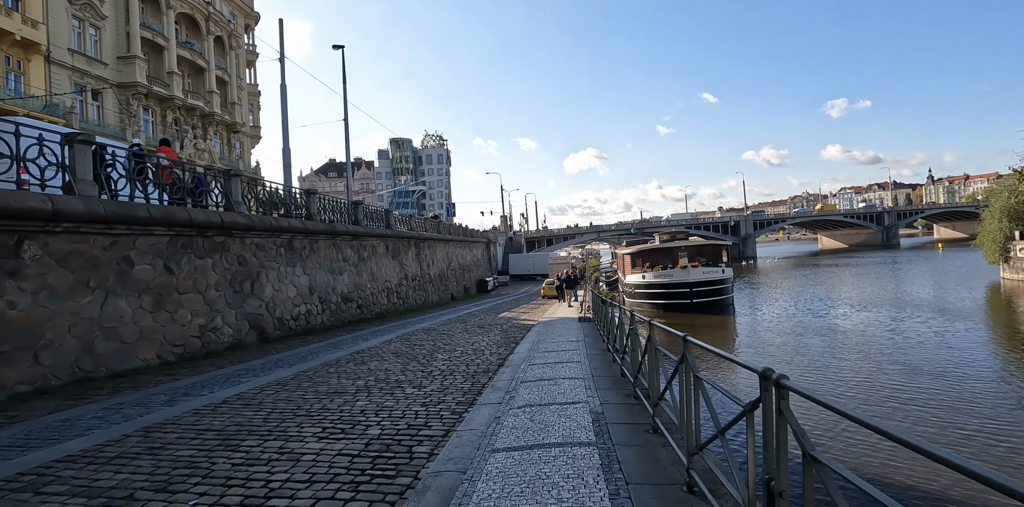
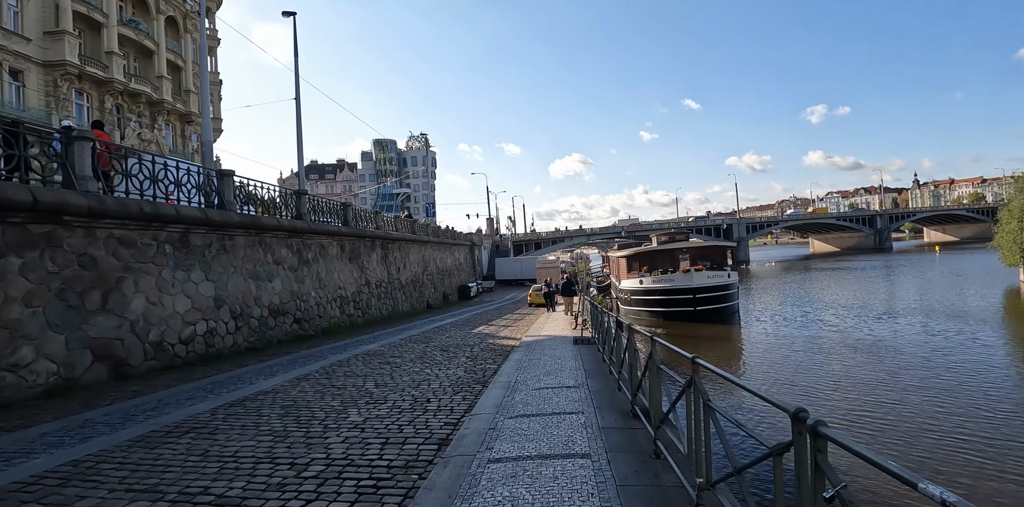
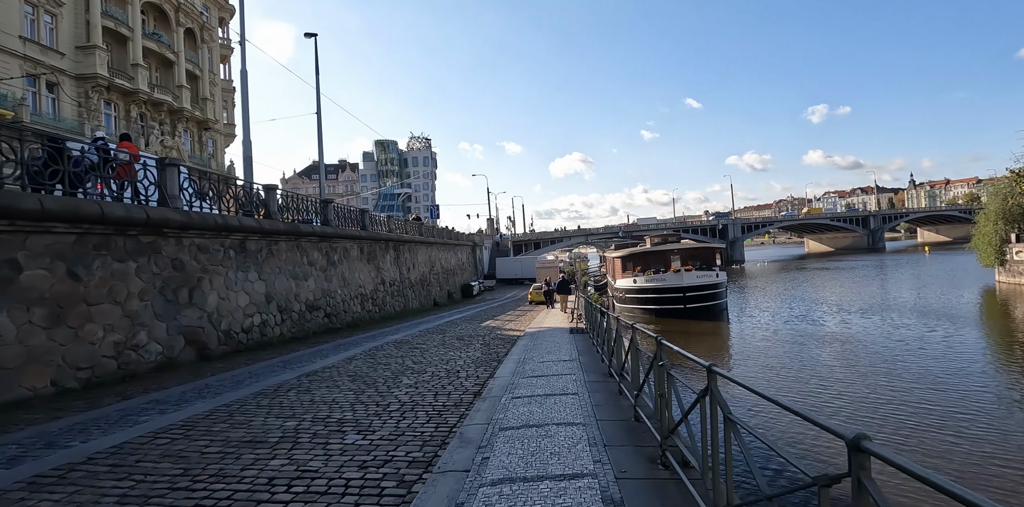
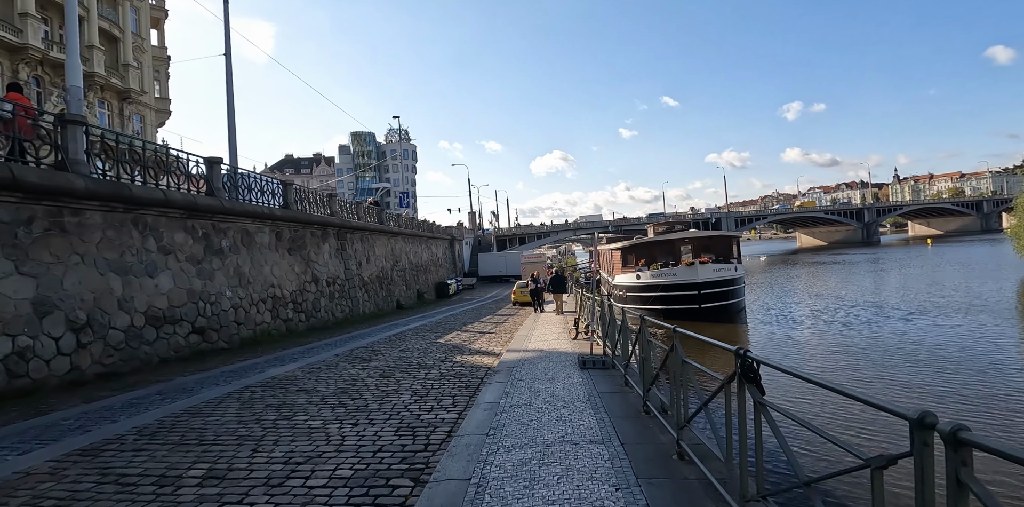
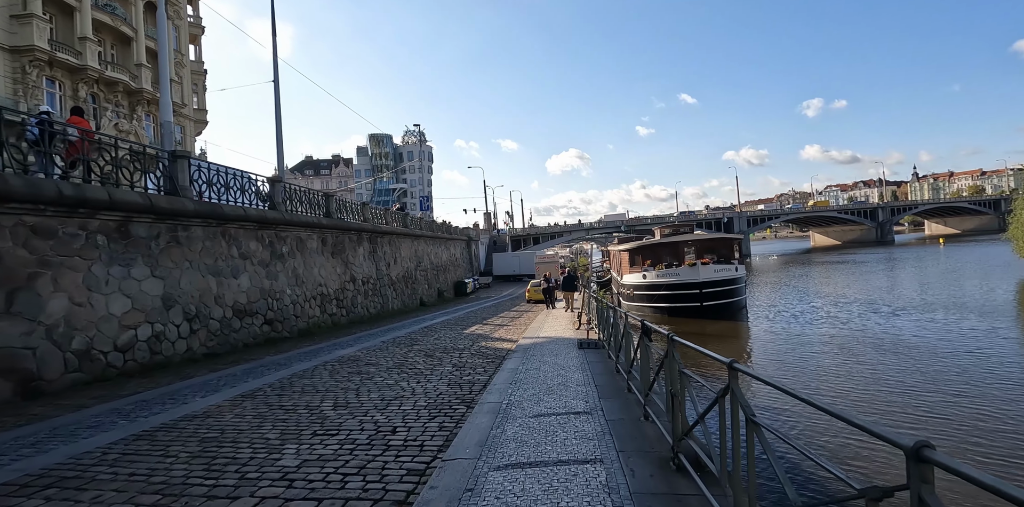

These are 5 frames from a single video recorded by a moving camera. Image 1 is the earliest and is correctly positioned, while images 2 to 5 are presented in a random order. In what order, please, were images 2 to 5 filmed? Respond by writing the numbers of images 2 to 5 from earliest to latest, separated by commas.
3, 2, 5, 4
